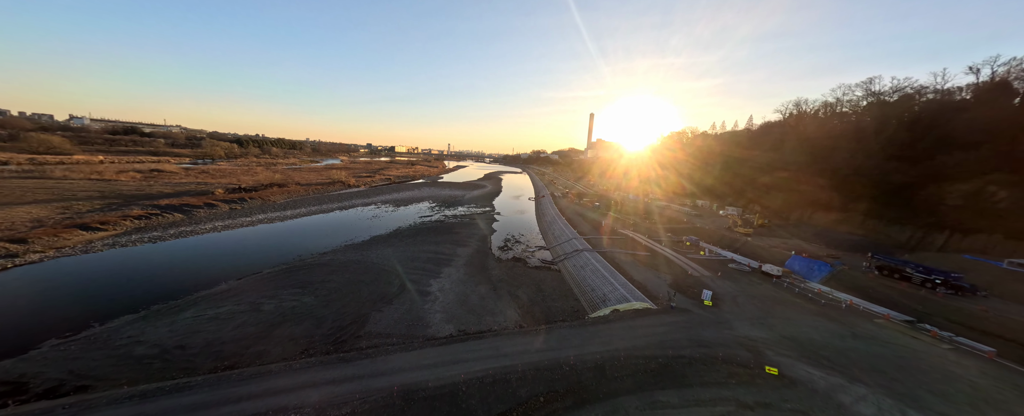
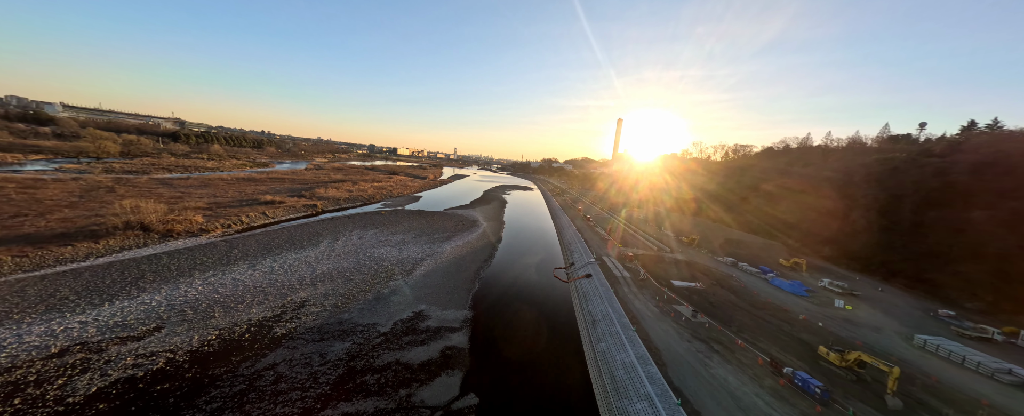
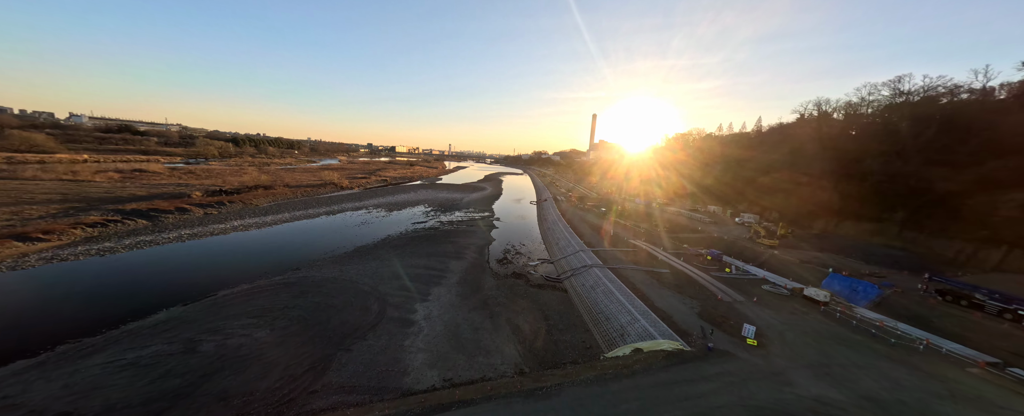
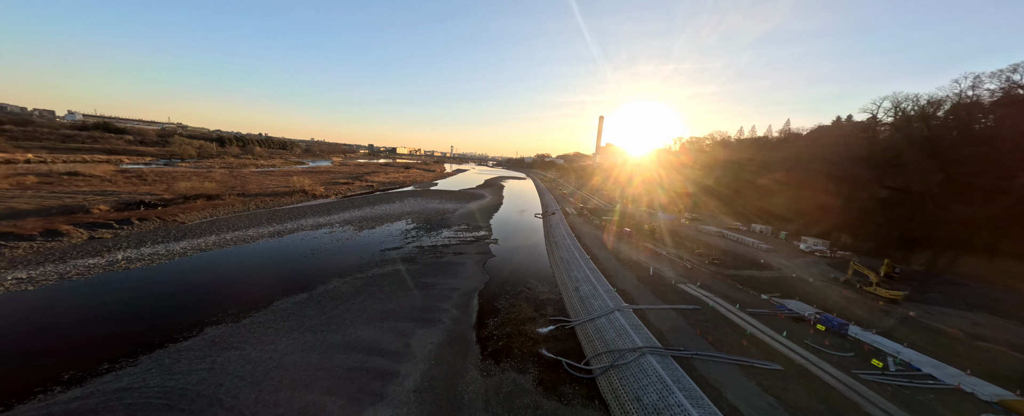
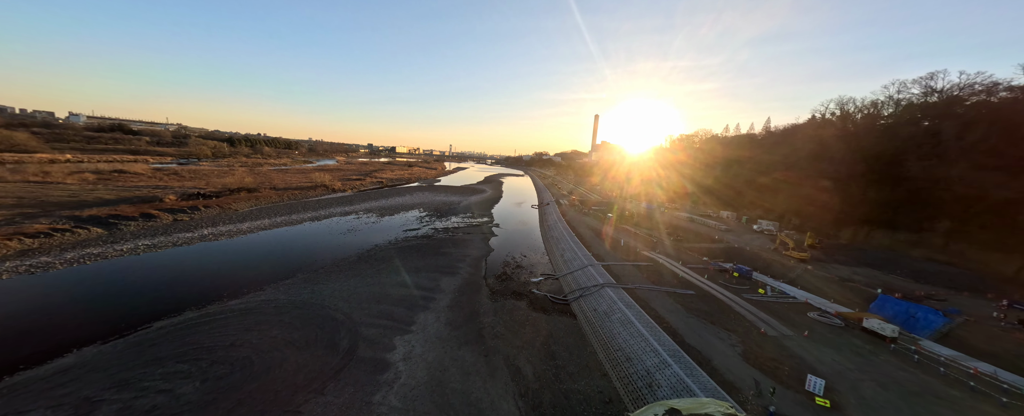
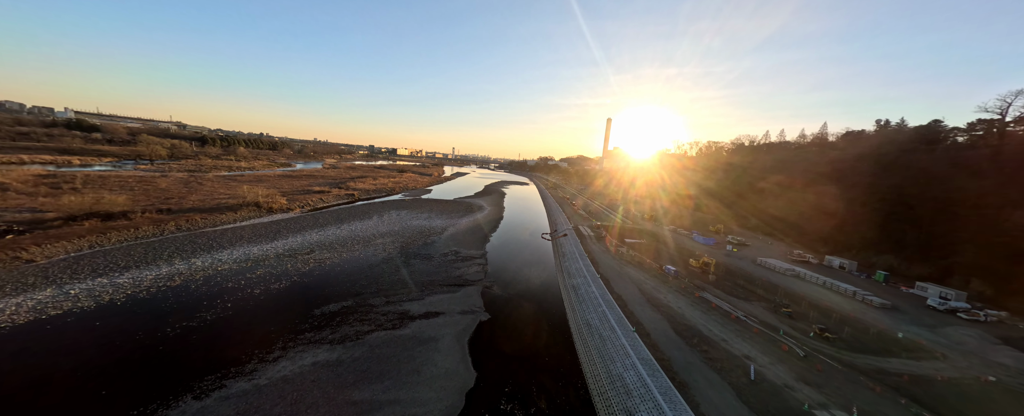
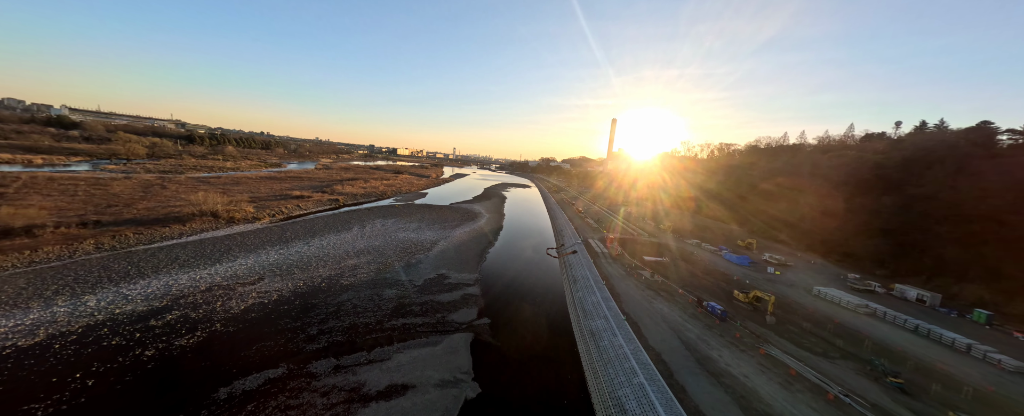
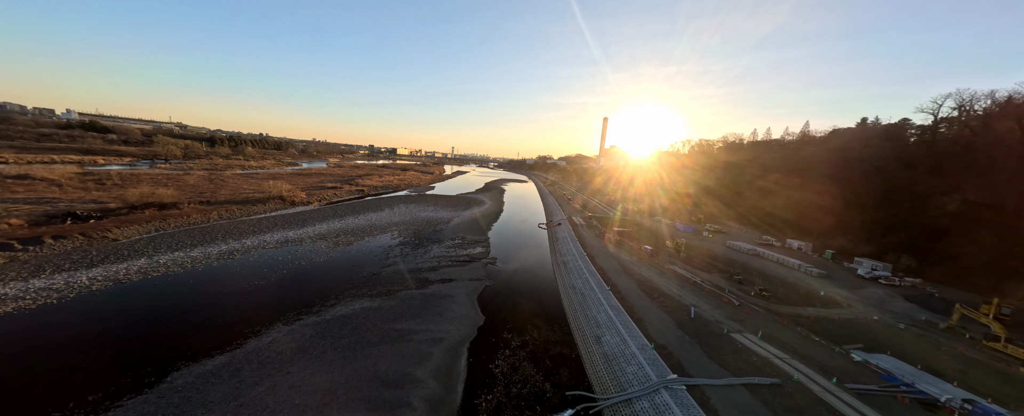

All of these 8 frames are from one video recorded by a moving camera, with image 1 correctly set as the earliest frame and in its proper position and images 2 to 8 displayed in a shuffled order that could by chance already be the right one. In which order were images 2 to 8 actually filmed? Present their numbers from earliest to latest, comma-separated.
3, 5, 4, 8, 6, 7, 2
